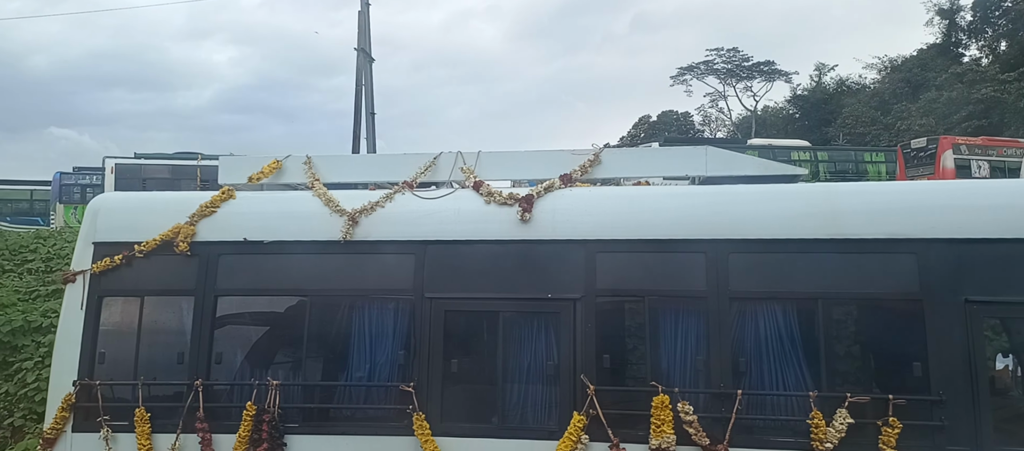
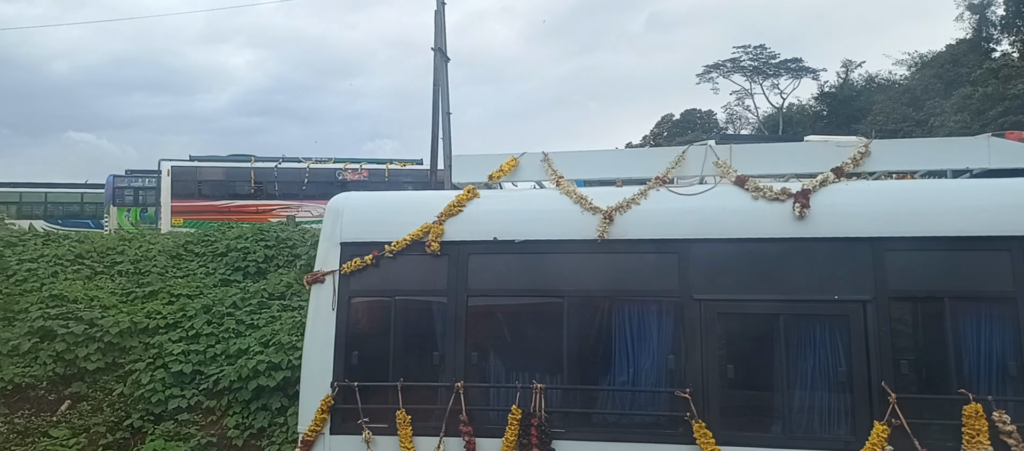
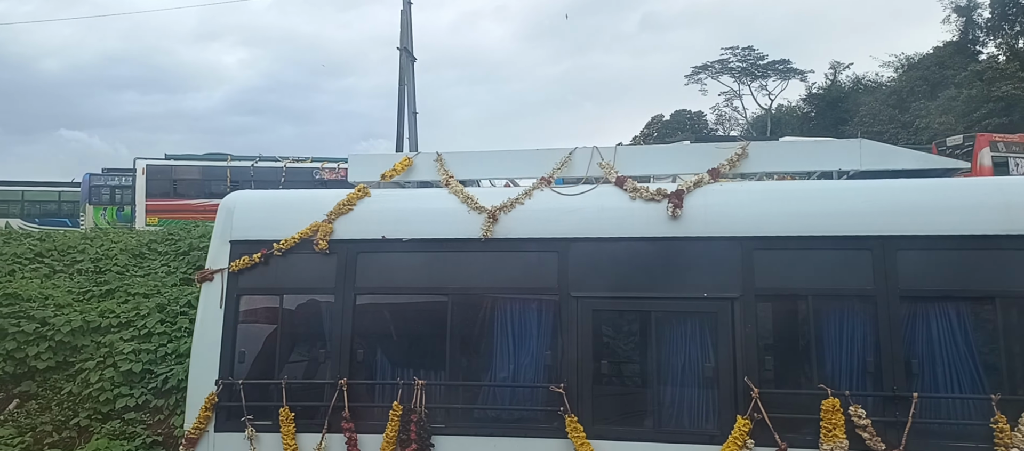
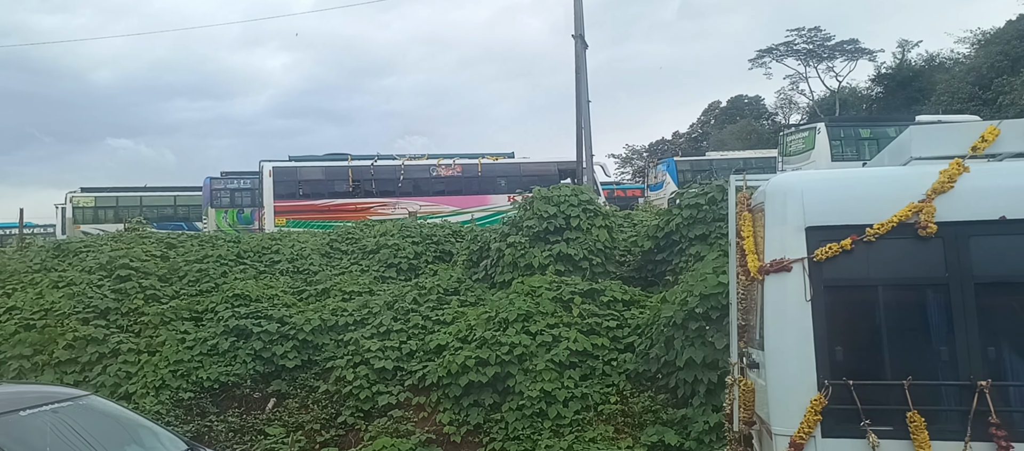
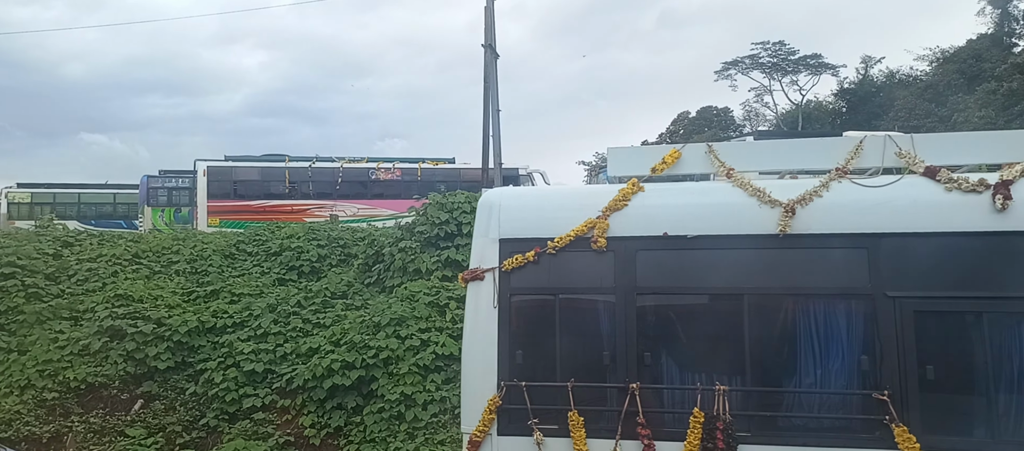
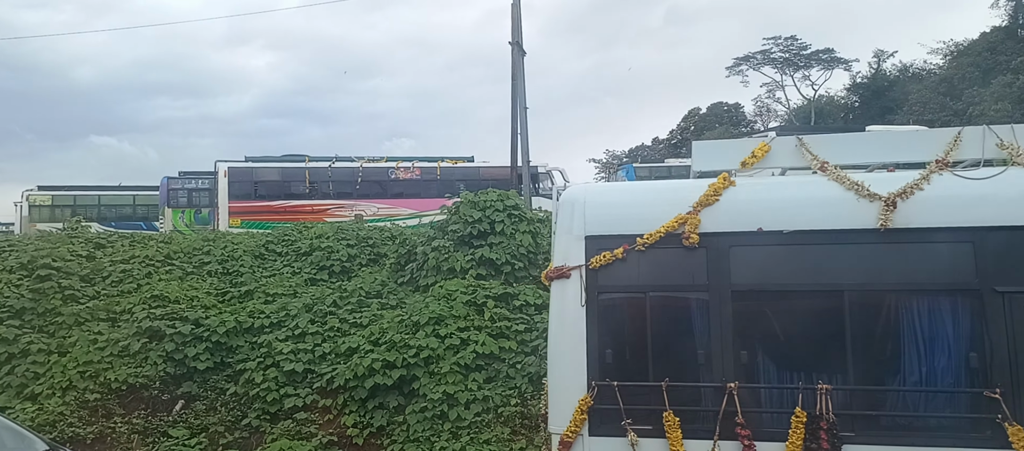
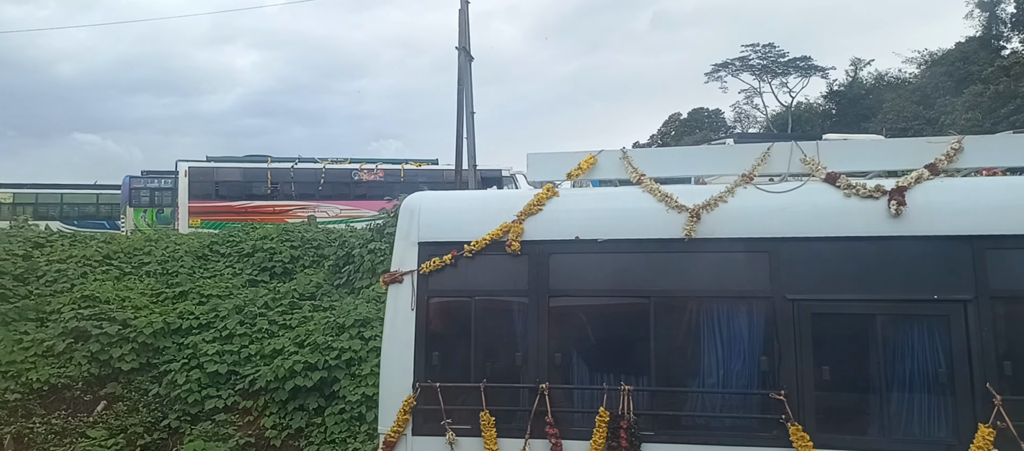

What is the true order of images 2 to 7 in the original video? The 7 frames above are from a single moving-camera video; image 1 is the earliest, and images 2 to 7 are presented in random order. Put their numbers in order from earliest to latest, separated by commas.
3, 2, 7, 5, 6, 4
